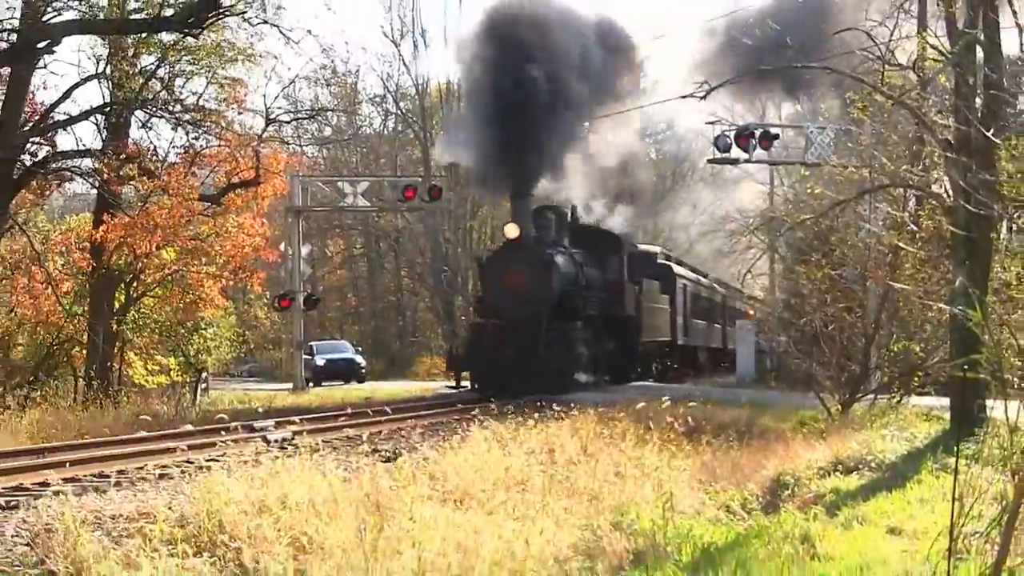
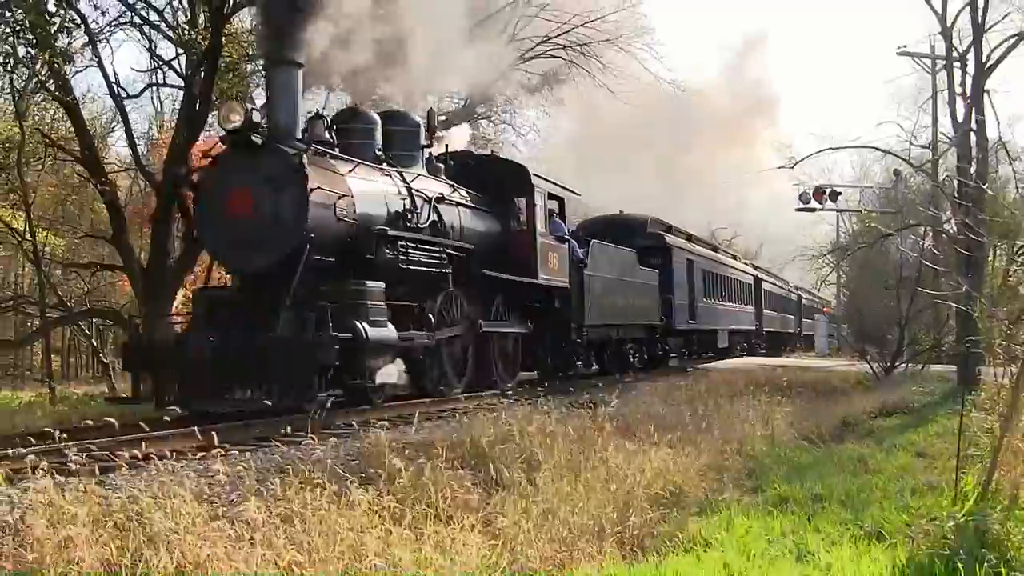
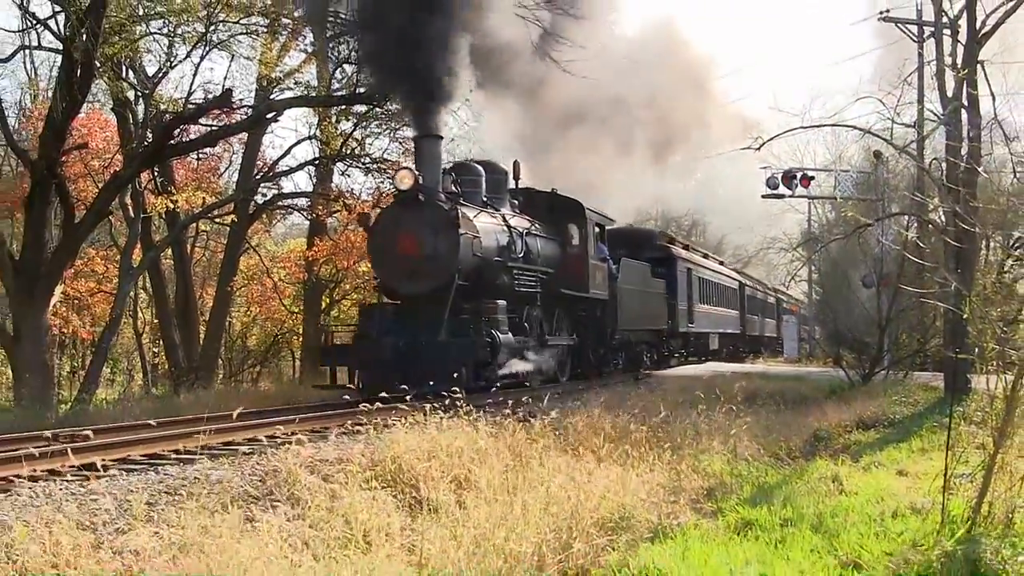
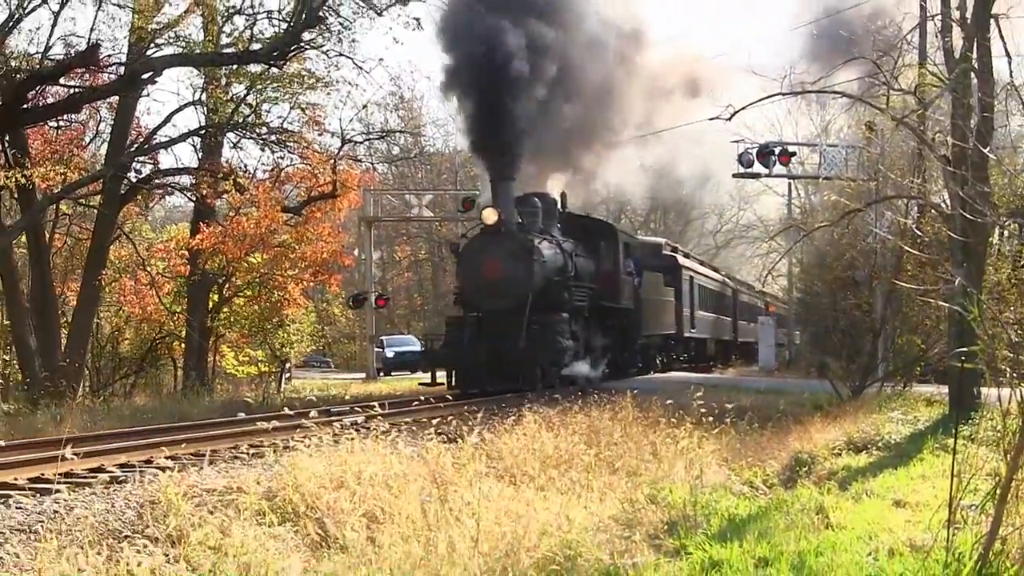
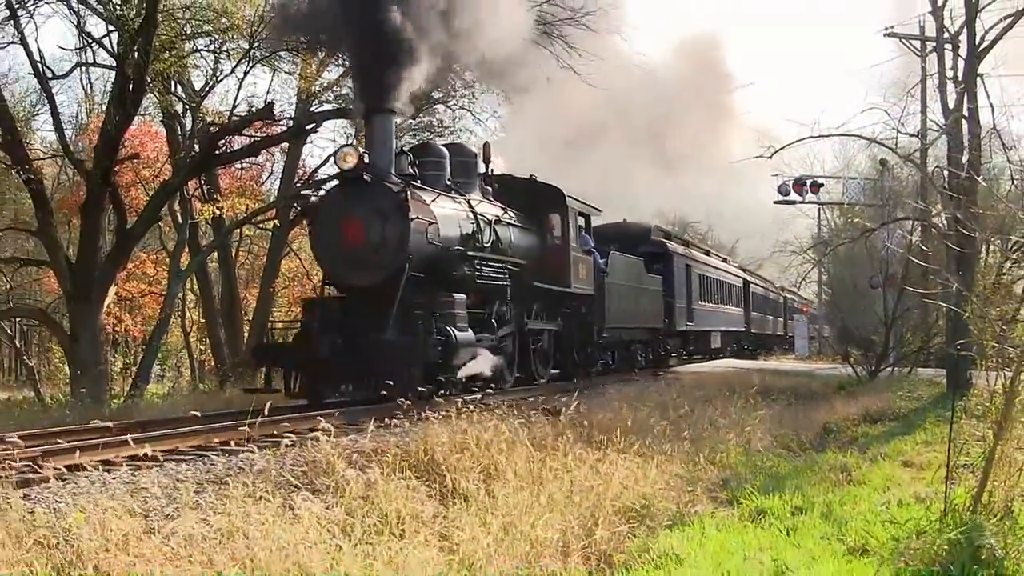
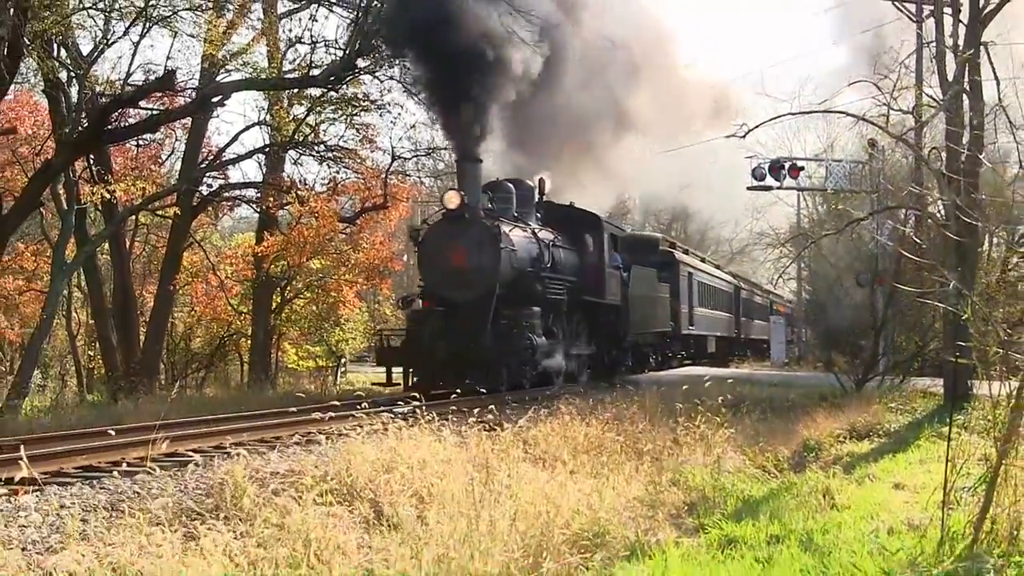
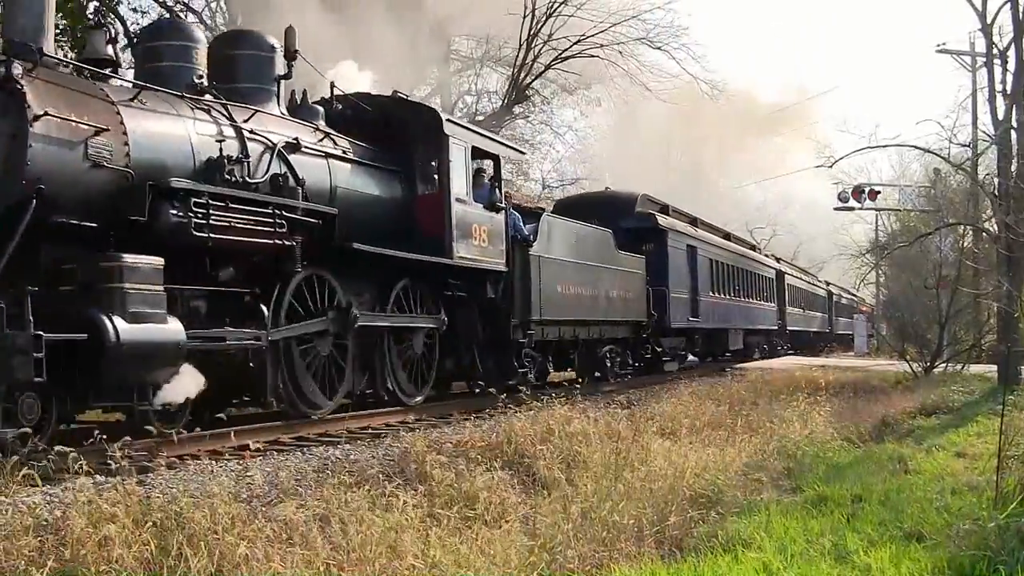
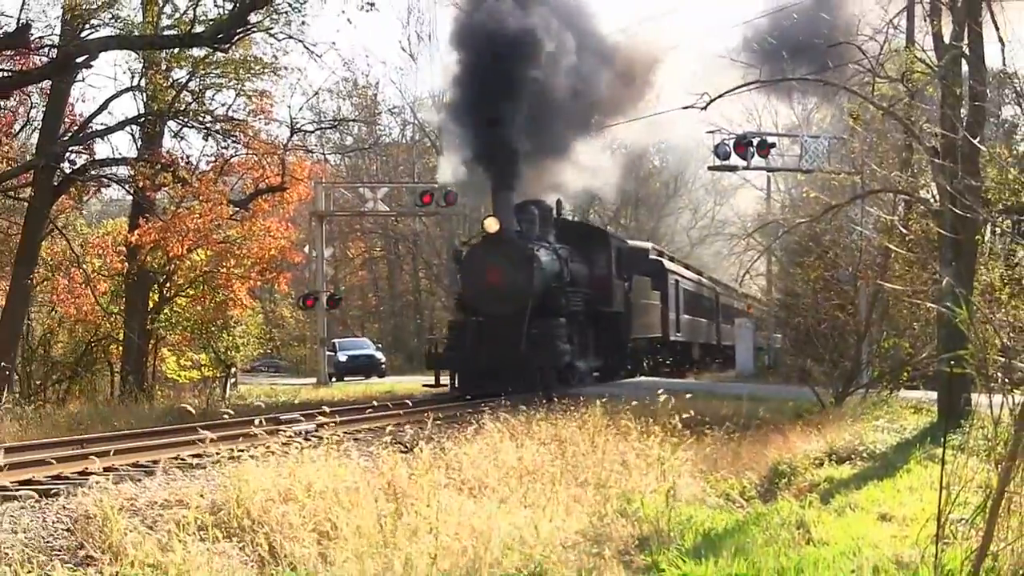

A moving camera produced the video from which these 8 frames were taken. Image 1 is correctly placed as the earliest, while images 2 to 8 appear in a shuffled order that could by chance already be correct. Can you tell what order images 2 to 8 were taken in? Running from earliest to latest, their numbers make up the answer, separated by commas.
8, 4, 6, 3, 5, 2, 7
